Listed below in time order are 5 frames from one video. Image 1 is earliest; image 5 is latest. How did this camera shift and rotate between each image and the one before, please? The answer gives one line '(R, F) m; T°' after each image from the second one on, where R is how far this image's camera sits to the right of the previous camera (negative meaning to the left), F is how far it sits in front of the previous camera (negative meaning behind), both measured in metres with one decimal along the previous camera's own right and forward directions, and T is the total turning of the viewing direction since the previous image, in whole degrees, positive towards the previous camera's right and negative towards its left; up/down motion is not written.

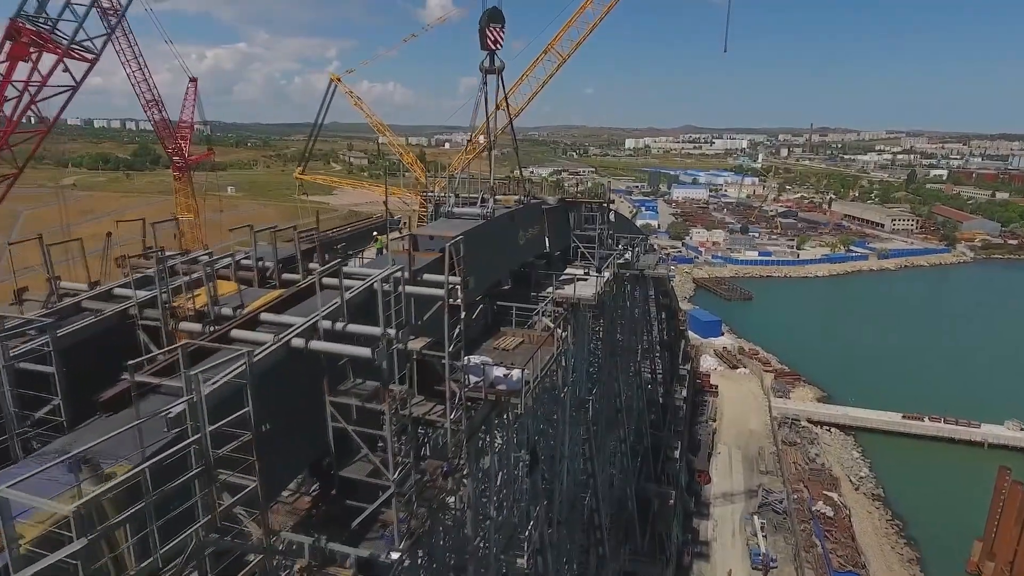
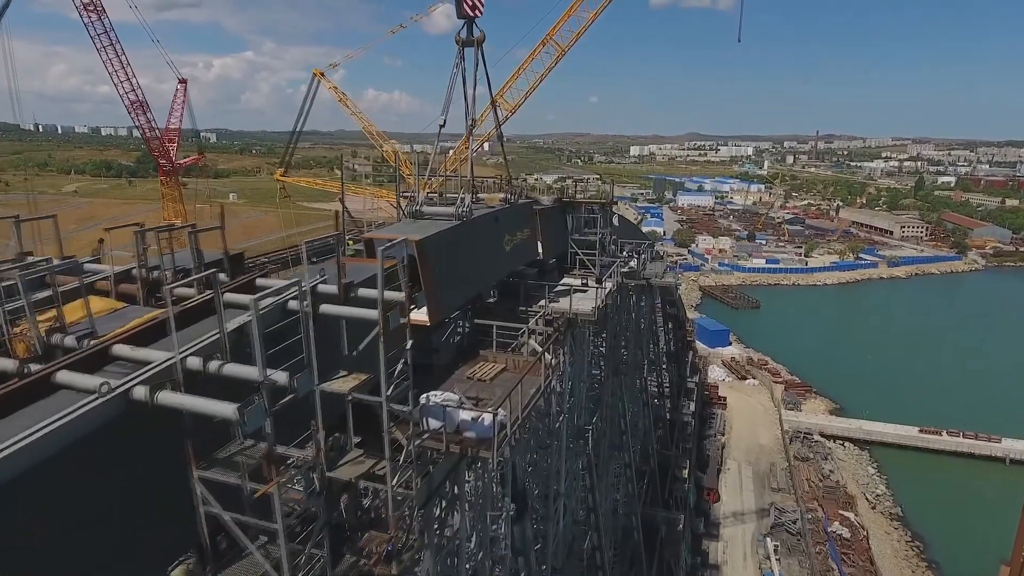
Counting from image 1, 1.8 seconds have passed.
(+0.2, +1.3) m; 0°
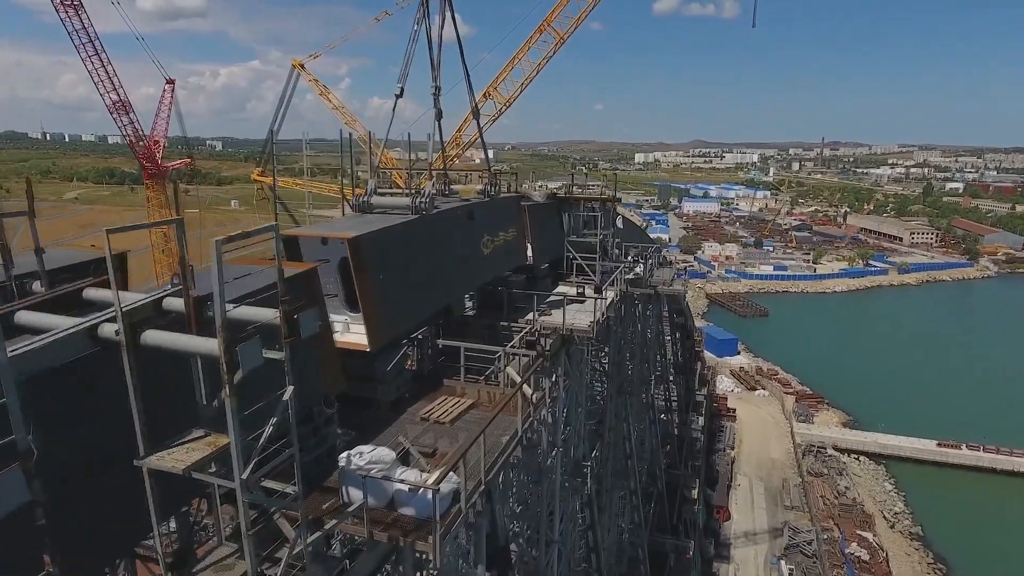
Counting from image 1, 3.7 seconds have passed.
(+0.2, +1.3) m; 0°
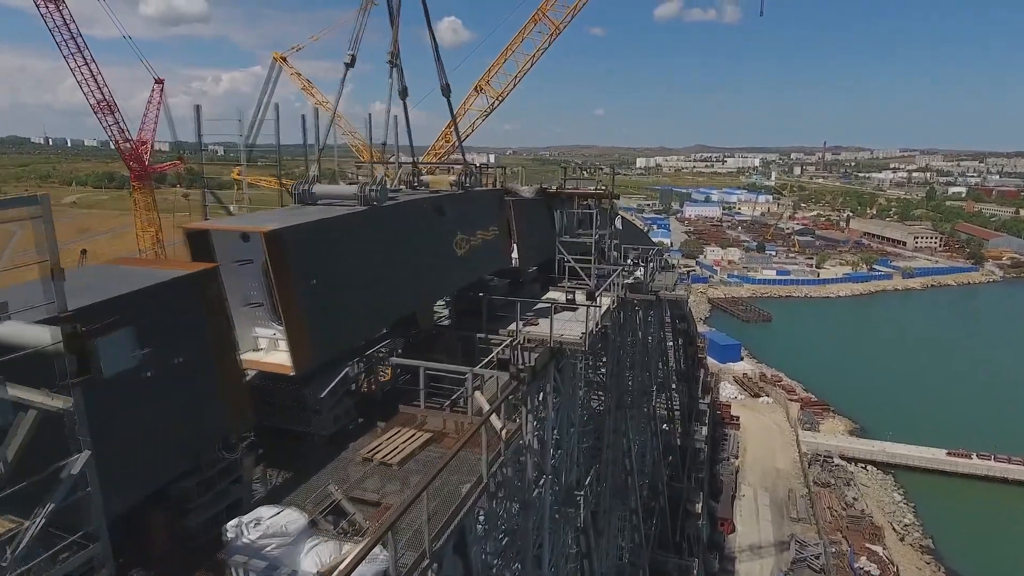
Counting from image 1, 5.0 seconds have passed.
(+0.2, +0.8) m; 0°
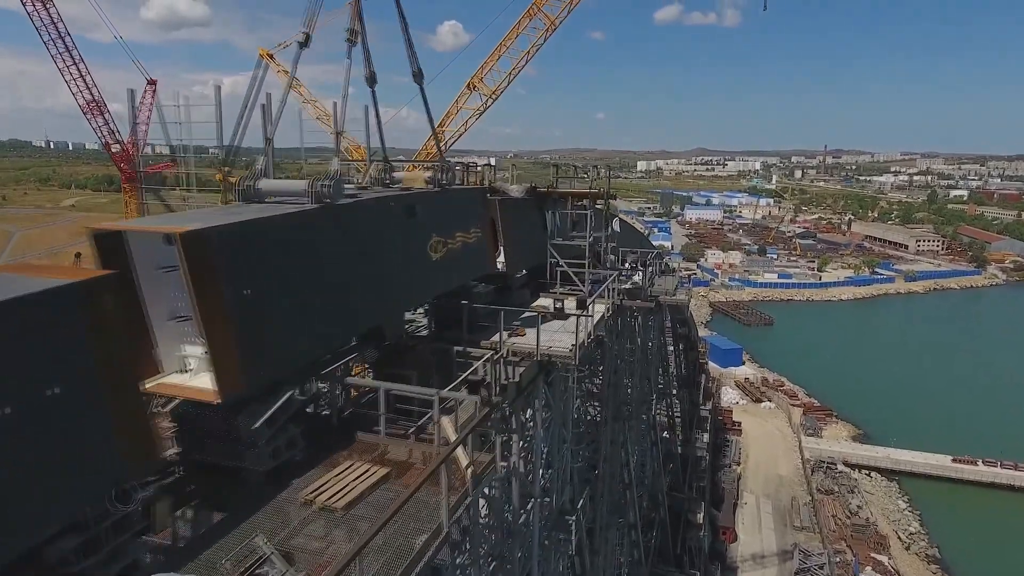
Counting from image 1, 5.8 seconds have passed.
(+0.1, +0.5) m; 0°
